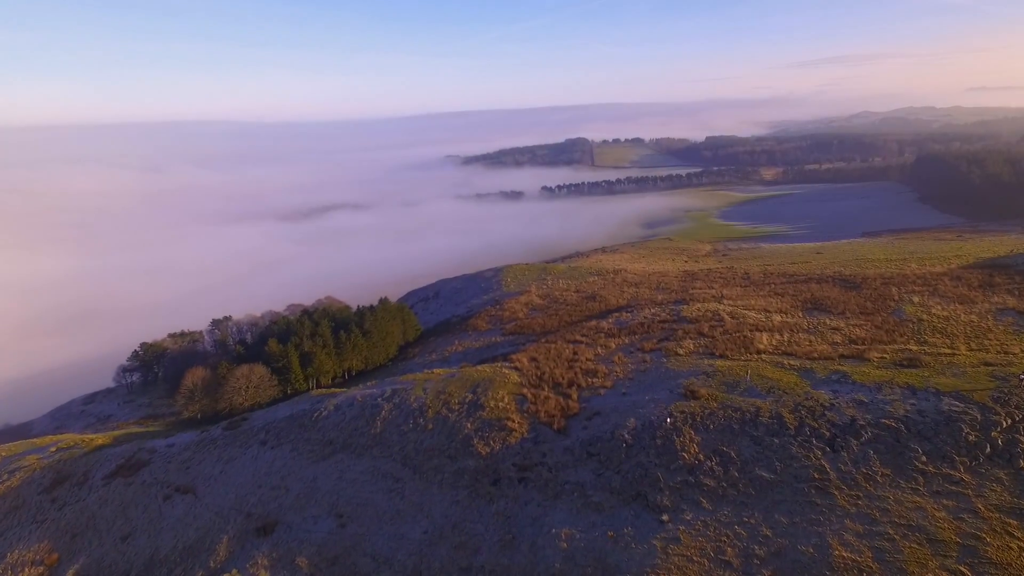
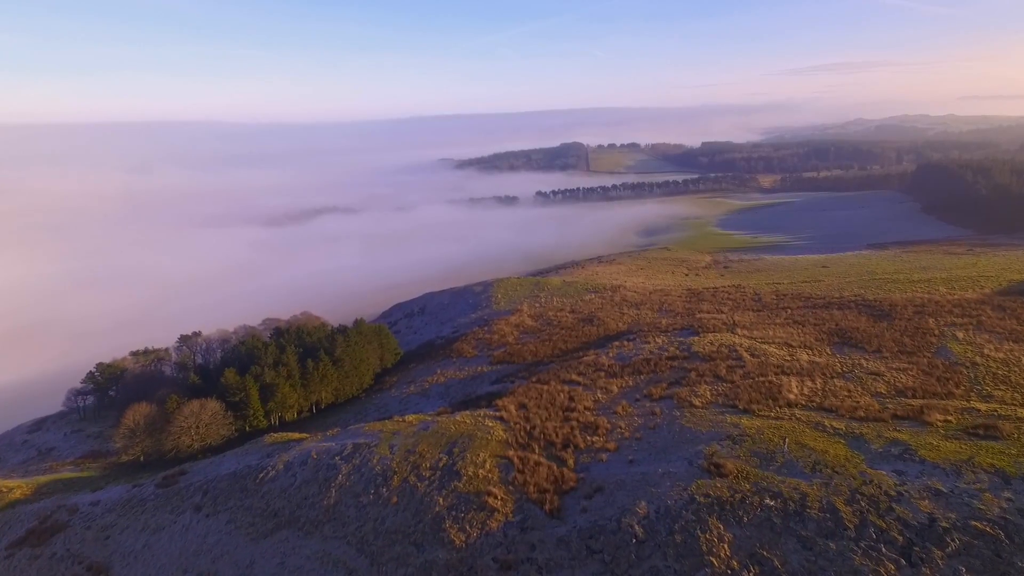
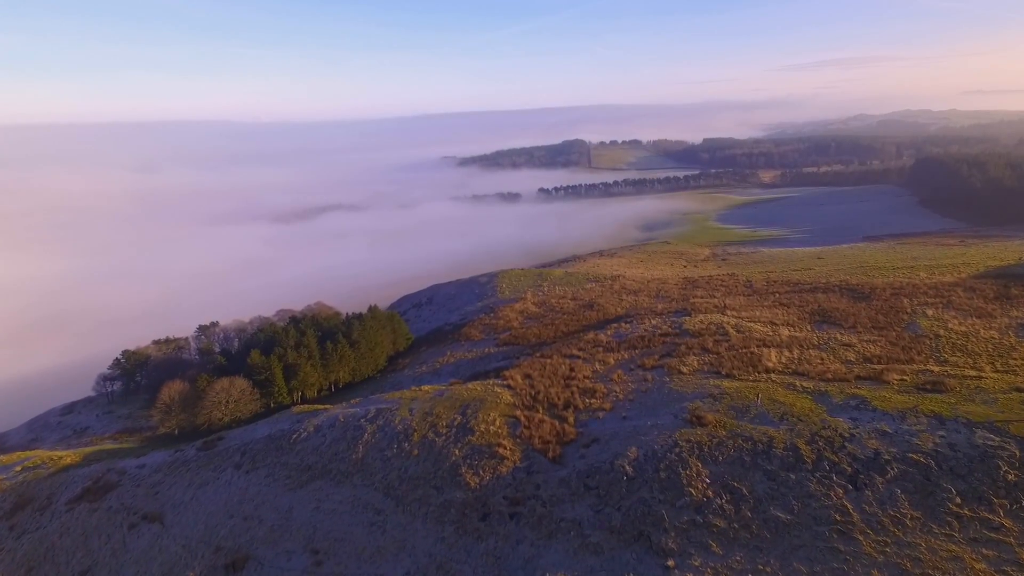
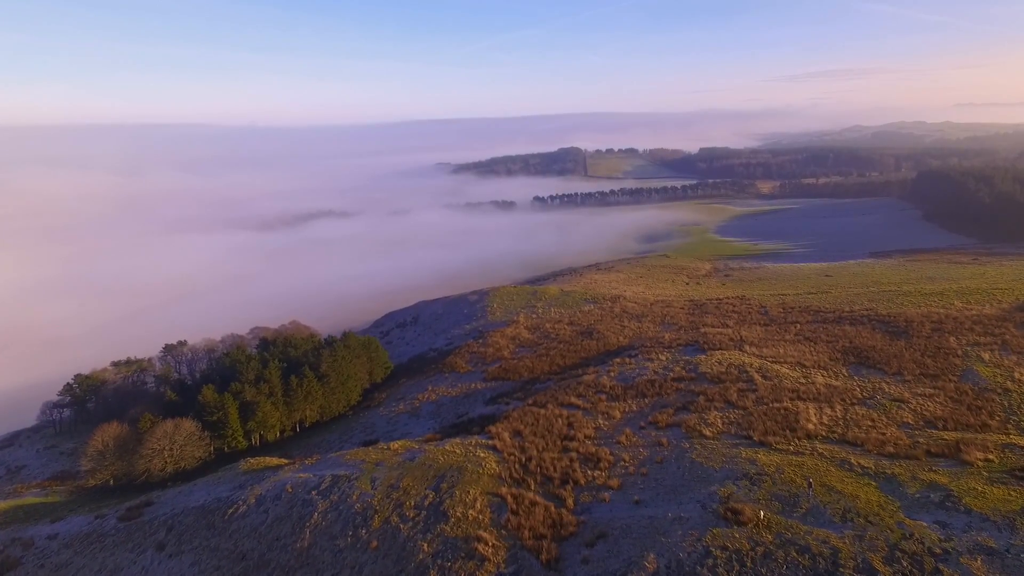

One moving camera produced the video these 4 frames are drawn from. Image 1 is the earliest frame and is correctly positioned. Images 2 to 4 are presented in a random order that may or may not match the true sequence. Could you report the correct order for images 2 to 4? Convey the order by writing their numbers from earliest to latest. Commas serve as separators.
3, 2, 4
